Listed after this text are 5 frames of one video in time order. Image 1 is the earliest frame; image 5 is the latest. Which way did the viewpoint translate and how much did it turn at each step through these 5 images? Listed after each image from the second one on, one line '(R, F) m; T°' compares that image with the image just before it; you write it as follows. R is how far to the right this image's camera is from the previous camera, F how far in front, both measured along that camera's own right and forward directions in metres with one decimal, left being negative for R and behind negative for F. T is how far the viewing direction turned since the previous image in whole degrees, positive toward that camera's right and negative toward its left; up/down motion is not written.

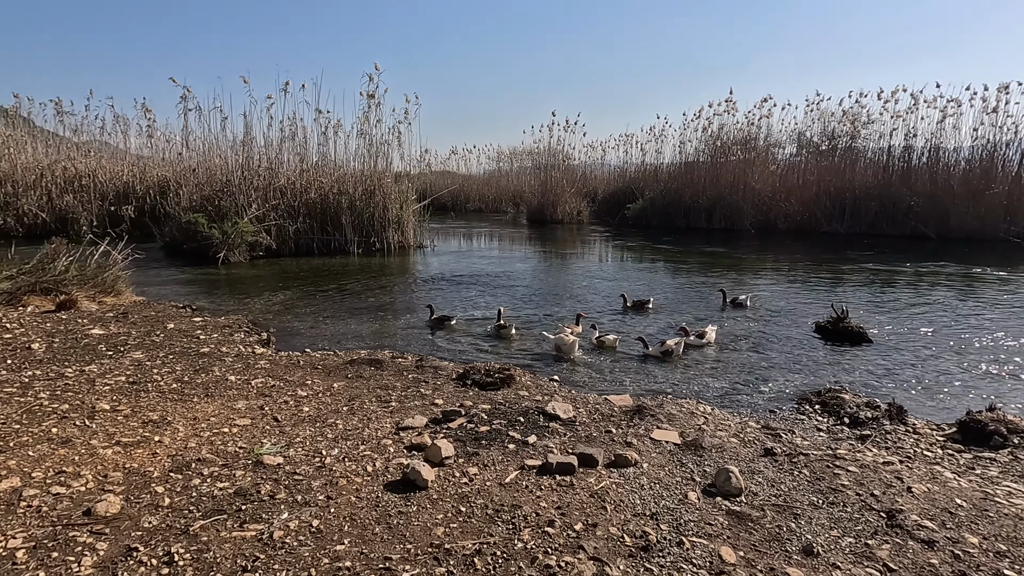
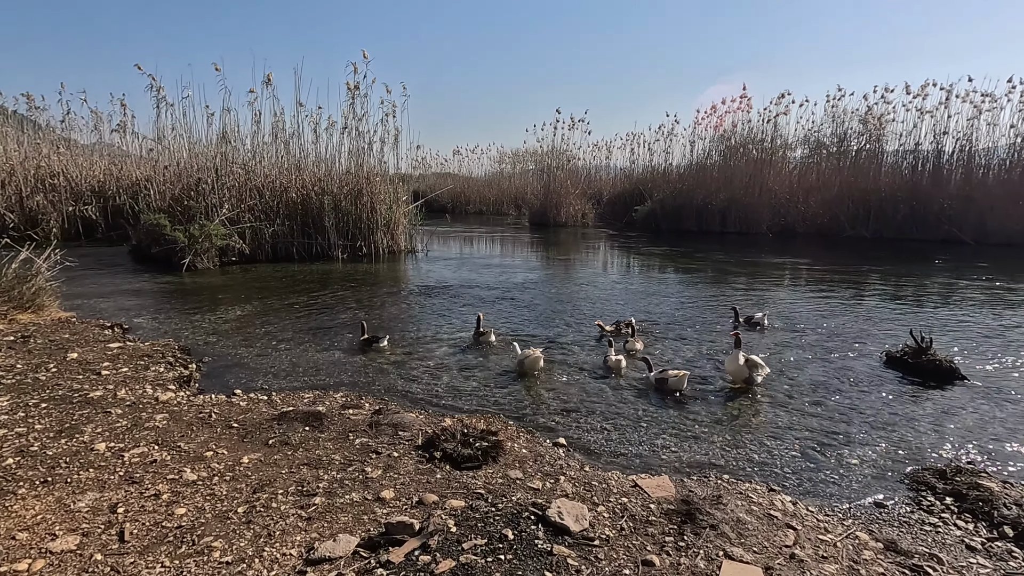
(+0.1, +2.1) m; 0°
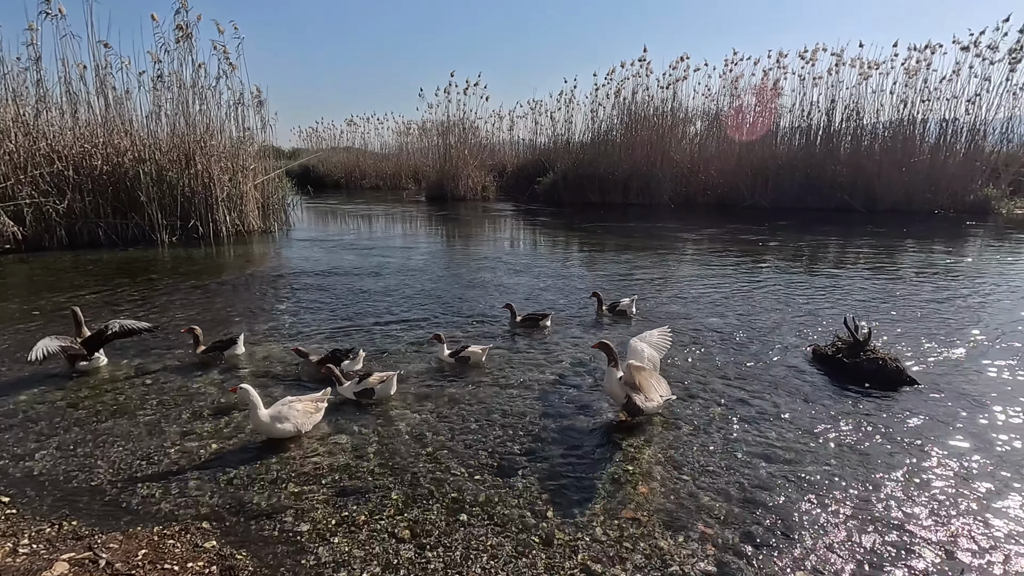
(+1.4, +2.7) m; +9°
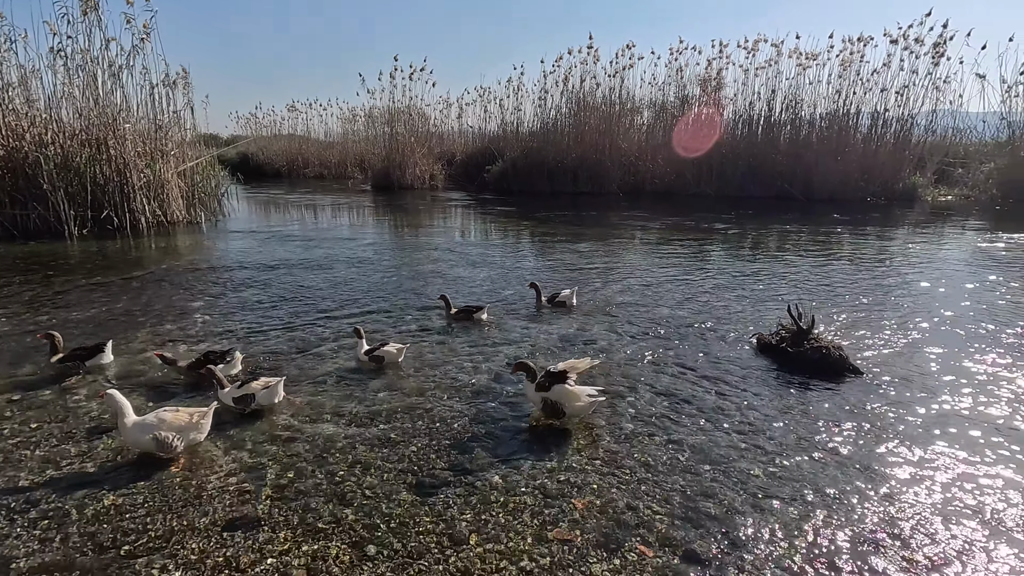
(+0.3, +0.5) m; +5°
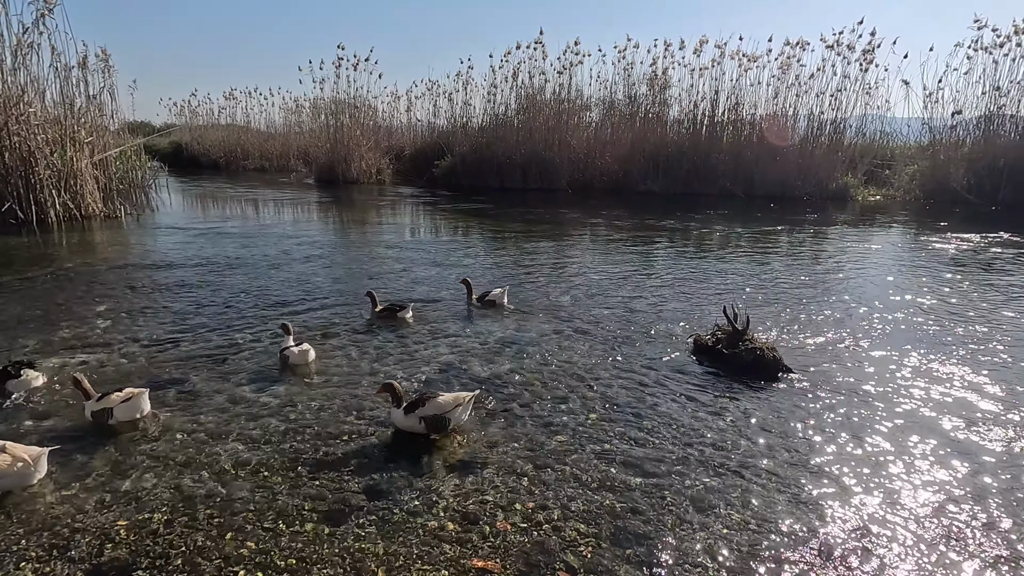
(+0.2, +0.3) m; +5°
